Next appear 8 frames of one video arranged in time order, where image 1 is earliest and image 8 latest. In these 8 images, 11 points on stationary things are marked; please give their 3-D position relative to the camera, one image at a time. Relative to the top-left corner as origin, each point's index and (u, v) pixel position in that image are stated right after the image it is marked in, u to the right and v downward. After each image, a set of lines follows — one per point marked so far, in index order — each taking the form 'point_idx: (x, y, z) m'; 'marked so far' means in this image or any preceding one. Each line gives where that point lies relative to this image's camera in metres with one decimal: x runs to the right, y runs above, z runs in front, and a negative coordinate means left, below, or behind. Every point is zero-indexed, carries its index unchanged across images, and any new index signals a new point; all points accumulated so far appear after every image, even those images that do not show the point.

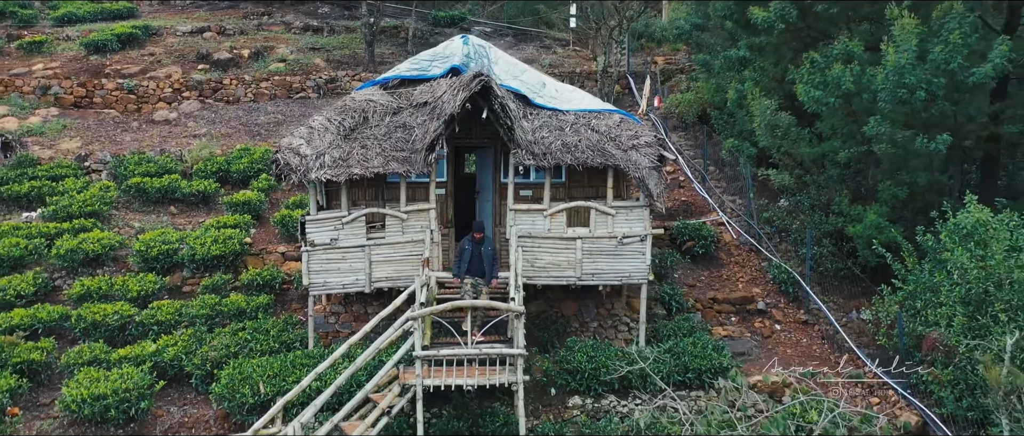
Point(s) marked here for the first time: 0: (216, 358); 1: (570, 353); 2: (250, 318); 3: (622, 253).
0: (-2.8, -1.3, +10.2) m
1: (+0.6, -1.2, +10.0) m
2: (-2.7, -1.0, +11.4) m
3: (+1.1, -0.3, +10.5) m
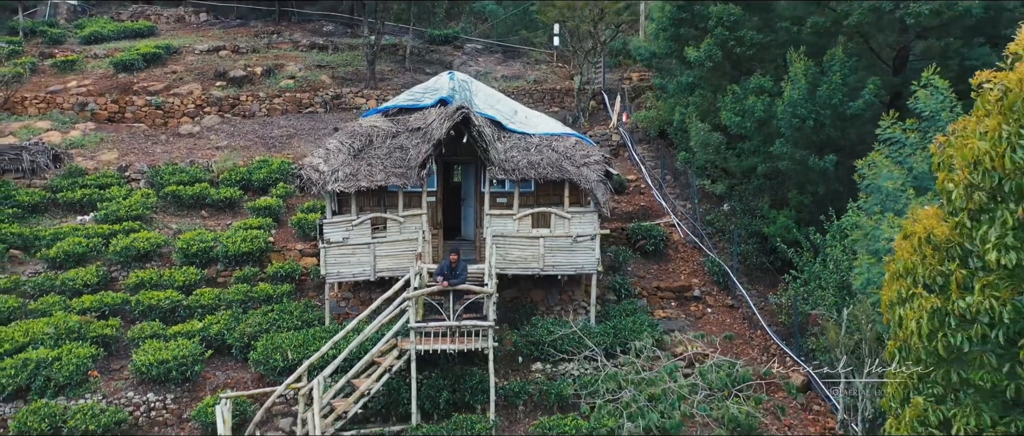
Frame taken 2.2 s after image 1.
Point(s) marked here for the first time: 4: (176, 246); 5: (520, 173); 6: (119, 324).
0: (-3.0, -1.3, +12.8) m
1: (+0.3, -1.3, +12.5) m
2: (-3.0, -1.1, +13.9) m
3: (+0.8, -0.4, +13.1) m
4: (-4.7, -0.4, +15.4) m
5: (+0.1, +0.5, +12.5) m
6: (-4.7, -1.3, +13.1) m
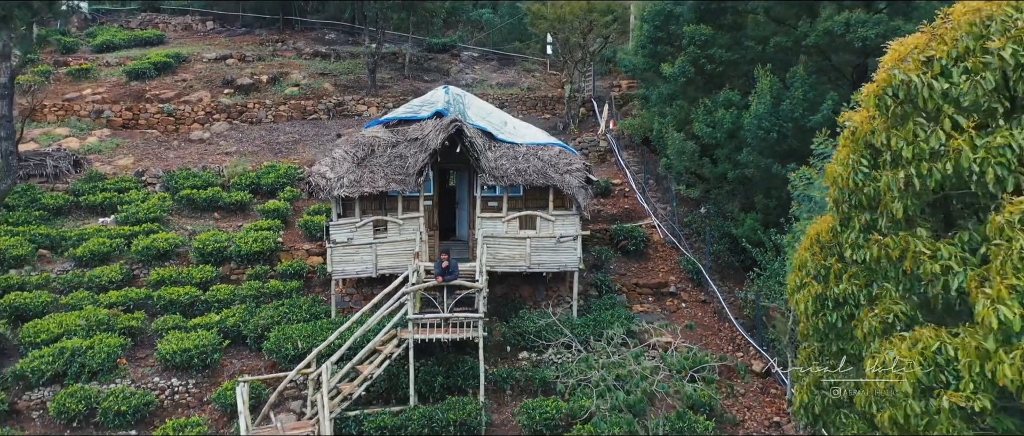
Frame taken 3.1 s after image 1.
0: (-3.2, -1.4, +14.1) m
1: (+0.1, -1.3, +13.8) m
2: (-3.1, -1.1, +15.2) m
3: (+0.6, -0.4, +14.3) m
4: (-4.9, -0.4, +16.7) m
5: (0.0, +0.5, +13.8) m
6: (-4.8, -1.3, +14.4) m
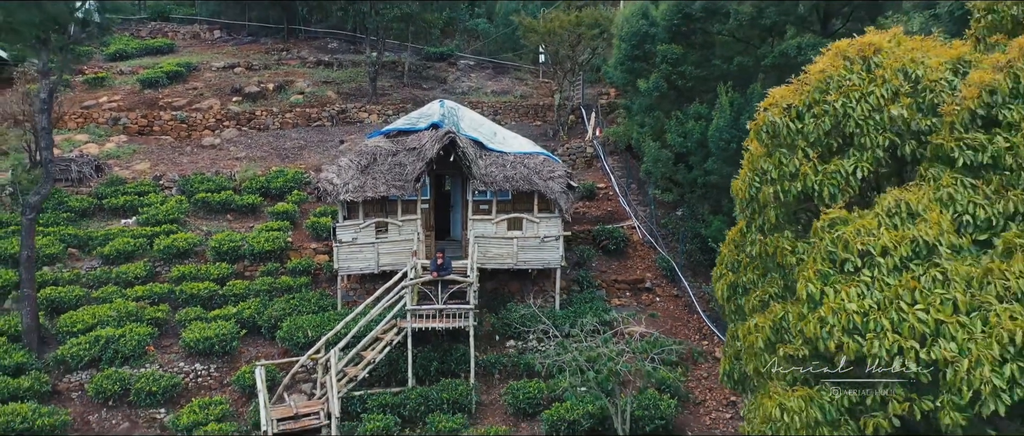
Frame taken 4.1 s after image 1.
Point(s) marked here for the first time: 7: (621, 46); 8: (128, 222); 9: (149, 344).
0: (-3.3, -1.4, +15.6) m
1: (0.0, -1.3, +15.3) m
2: (-3.3, -1.1, +16.7) m
3: (+0.5, -0.4, +15.9) m
4: (-5.0, -0.4, +18.2) m
5: (-0.2, +0.5, +15.3) m
6: (-5.0, -1.3, +15.9) m
7: (+1.8, +2.9, +18.2) m
8: (-7.0, -0.1, +19.9) m
9: (-5.0, -1.7, +14.9) m
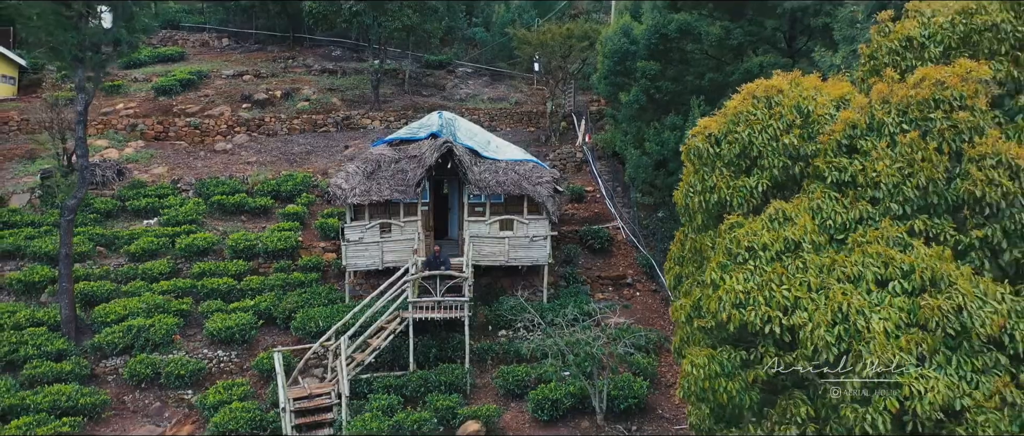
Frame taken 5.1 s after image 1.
0: (-3.5, -1.4, +17.2) m
1: (-0.2, -1.4, +16.9) m
2: (-3.4, -1.1, +18.3) m
3: (+0.3, -0.4, +17.5) m
4: (-5.2, -0.5, +19.8) m
5: (-0.3, +0.4, +16.9) m
6: (-5.1, -1.4, +17.5) m
7: (+1.7, +2.9, +19.8) m
8: (-7.1, -0.1, +21.5) m
9: (-5.1, -1.7, +16.5) m
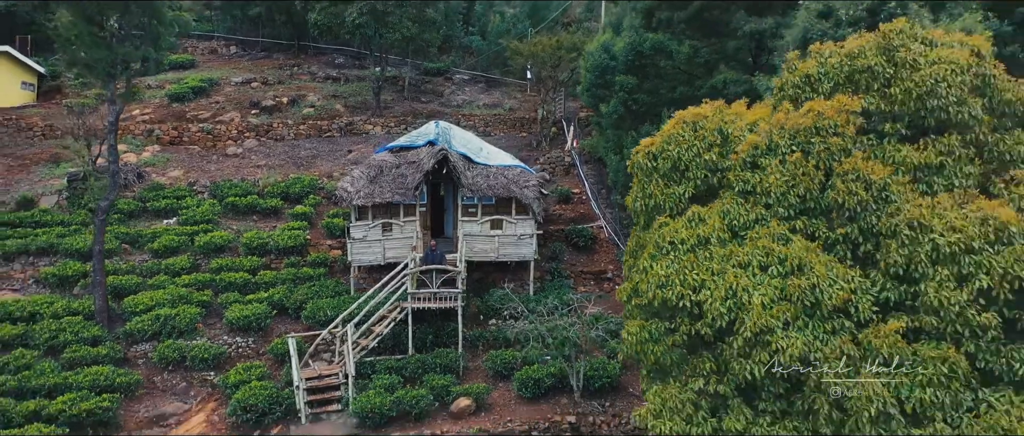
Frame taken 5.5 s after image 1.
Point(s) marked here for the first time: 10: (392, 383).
0: (-3.7, -1.4, +19.0) m
1: (-0.3, -1.4, +18.8) m
2: (-3.6, -1.2, +20.1) m
3: (+0.2, -0.4, +19.3) m
4: (-5.4, -0.5, +21.7) m
5: (-0.5, +0.4, +18.7) m
6: (-5.3, -1.4, +19.4) m
7: (+1.5, +2.9, +21.7) m
8: (-7.3, -0.1, +23.3) m
9: (-5.3, -1.7, +18.3) m
10: (-1.8, -2.4, +16.0) m
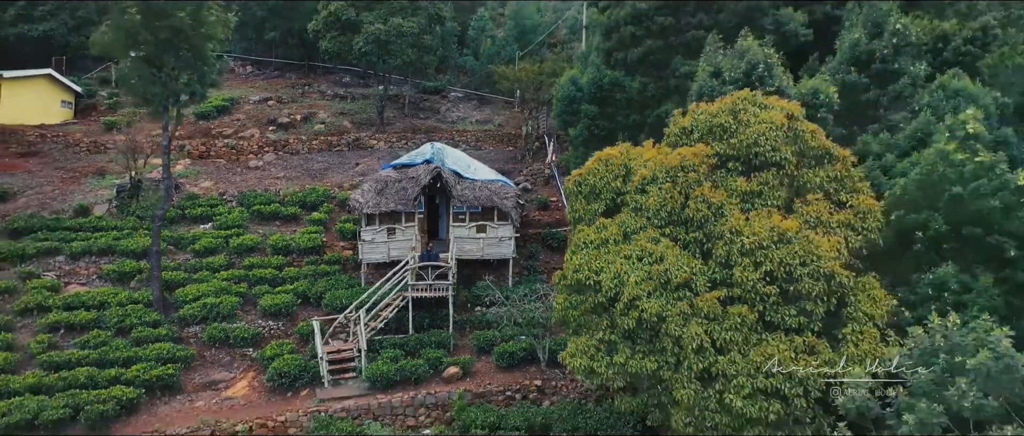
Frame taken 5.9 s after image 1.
0: (-4.0, -1.5, +23.1) m
1: (-0.7, -1.5, +22.8) m
2: (-4.0, -1.3, +24.2) m
3: (-0.2, -0.6, +23.4) m
4: (-5.7, -0.6, +25.7) m
5: (-0.9, +0.3, +22.8) m
6: (-5.7, -1.5, +23.4) m
7: (+1.1, +2.7, +25.7) m
8: (-7.7, -0.2, +27.4) m
9: (-5.6, -1.9, +22.4) m
10: (-2.1, -2.5, +20.1) m
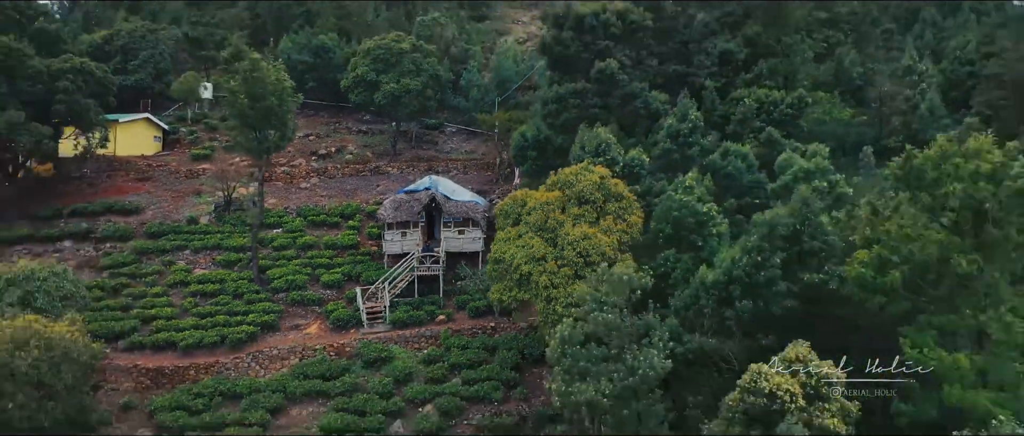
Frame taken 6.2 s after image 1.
0: (-5.1, -1.8, +36.0) m
1: (-1.7, -1.7, +35.8) m
2: (-5.0, -1.5, +37.2) m
3: (-1.2, -0.8, +36.3) m
4: (-6.7, -0.8, +38.7) m
5: (-1.9, +0.1, +35.7) m
6: (-6.7, -1.7, +36.4) m
7: (+0.1, +2.5, +38.7) m
8: (-8.7, -0.5, +40.3) m
9: (-6.7, -2.1, +35.4) m
10: (-3.2, -2.8, +33.0) m
